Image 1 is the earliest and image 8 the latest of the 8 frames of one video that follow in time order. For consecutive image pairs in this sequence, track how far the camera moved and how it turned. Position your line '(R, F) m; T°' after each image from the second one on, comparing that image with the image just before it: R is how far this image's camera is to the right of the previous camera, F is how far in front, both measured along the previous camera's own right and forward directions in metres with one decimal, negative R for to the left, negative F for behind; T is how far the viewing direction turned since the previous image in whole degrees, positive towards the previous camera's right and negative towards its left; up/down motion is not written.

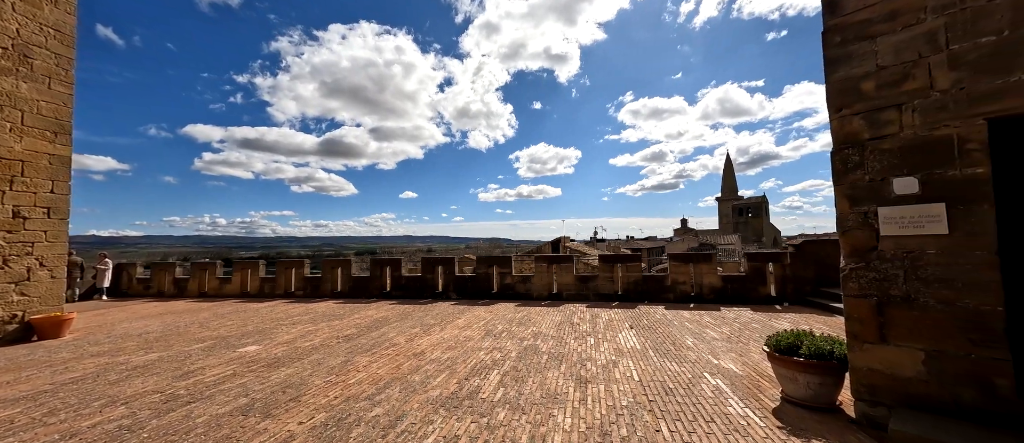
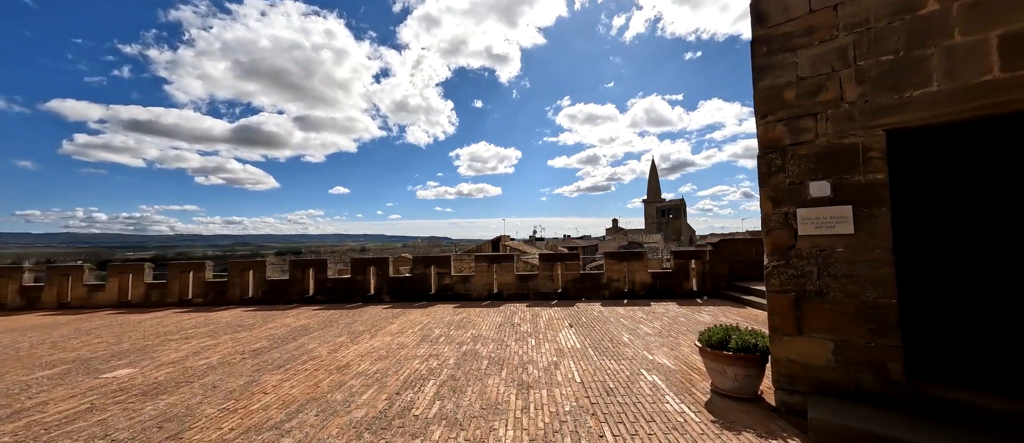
(0.0, +0.3) m; +10°
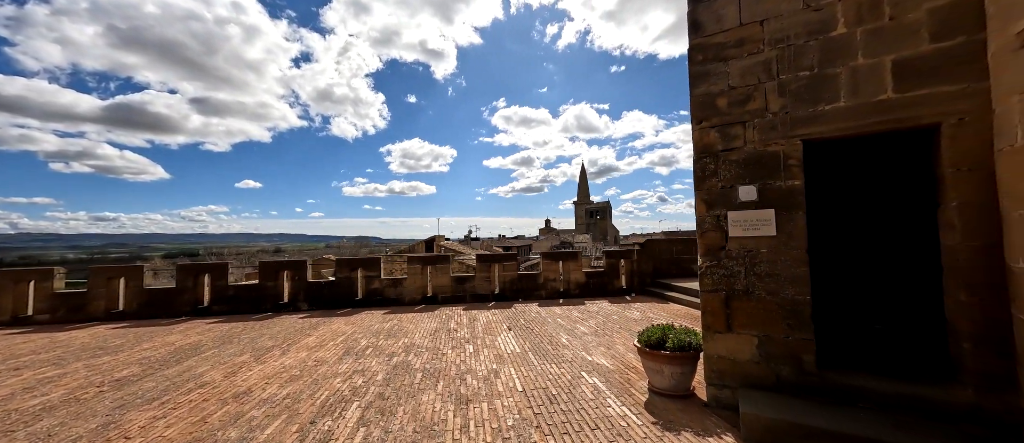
(0.0, +0.3) m; +11°
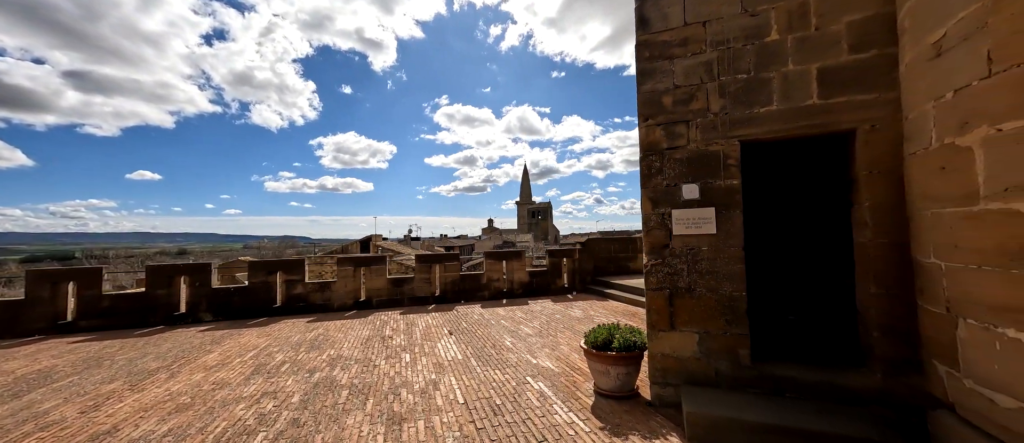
(0.0, +0.3) m; +10°
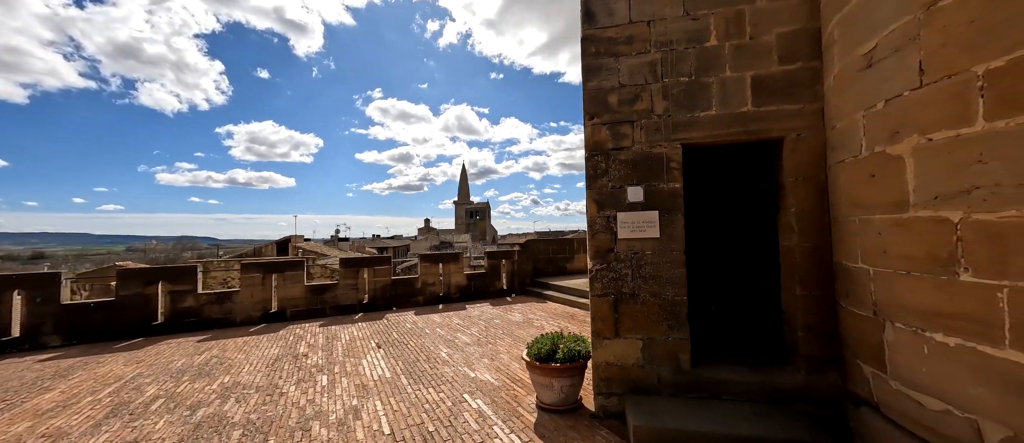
(0.0, +0.3) m; +11°
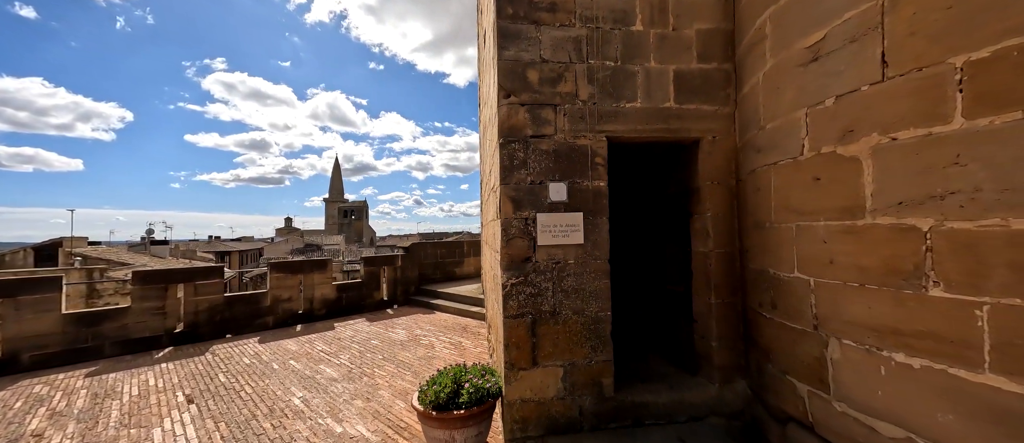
(0.0, +0.8) m; +19°
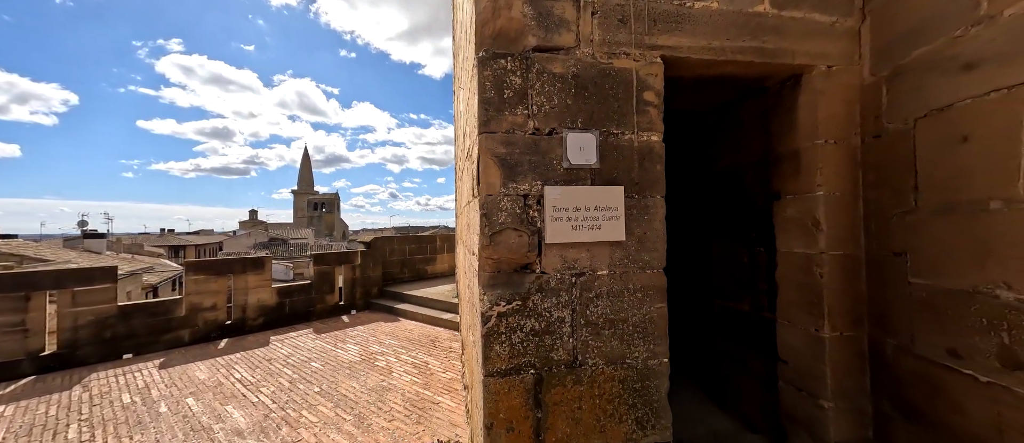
(0.0, +1.1) m; +4°
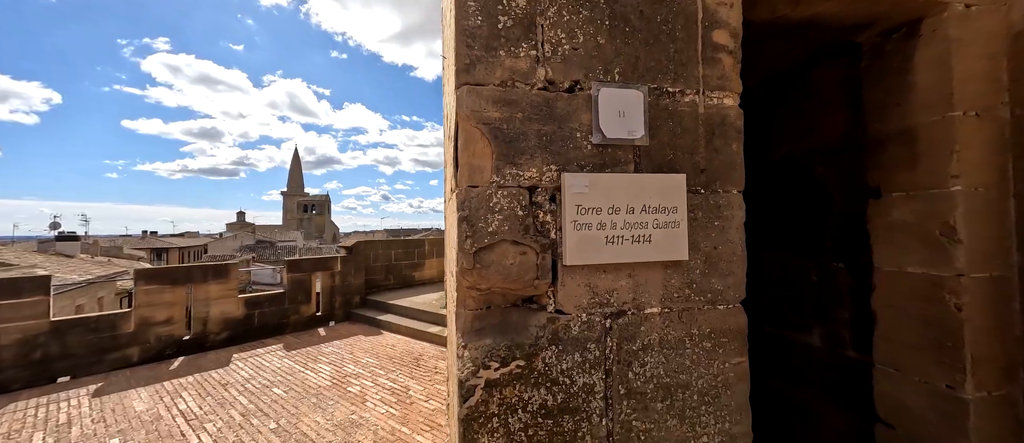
(0.0, +0.5) m; +1°
